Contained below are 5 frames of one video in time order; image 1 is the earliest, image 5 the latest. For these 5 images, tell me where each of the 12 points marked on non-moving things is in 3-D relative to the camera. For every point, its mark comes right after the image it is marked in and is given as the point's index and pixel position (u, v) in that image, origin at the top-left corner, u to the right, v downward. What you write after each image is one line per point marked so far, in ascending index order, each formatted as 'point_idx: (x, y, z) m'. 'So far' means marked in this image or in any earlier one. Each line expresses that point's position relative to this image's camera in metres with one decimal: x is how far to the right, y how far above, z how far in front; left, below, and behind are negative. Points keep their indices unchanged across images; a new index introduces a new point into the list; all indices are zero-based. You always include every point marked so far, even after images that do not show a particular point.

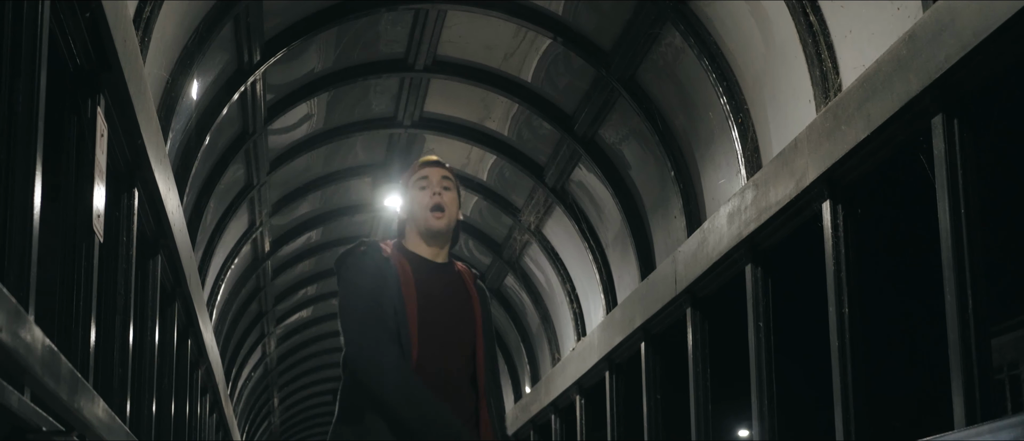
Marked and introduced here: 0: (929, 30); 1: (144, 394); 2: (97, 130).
0: (+2.1, +1.0, +5.8) m
1: (-2.6, -1.2, +8.1) m
2: (-2.1, +0.5, +5.8) m
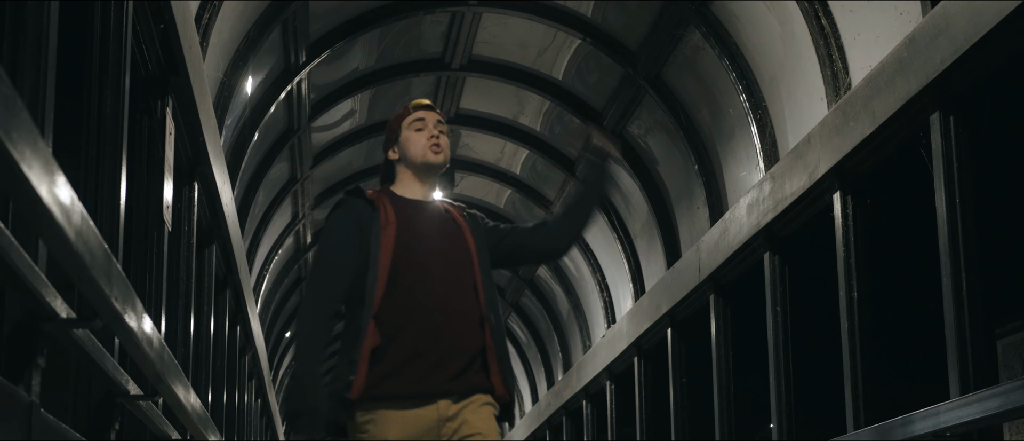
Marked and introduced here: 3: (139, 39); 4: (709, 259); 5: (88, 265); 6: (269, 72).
0: (+2.3, +1.0, +6.3) m
1: (-2.4, -1.2, +8.8) m
2: (-1.9, +0.5, +6.4) m
3: (-1.8, +0.9, +5.7) m
4: (+1.7, -0.3, +10.2) m
5: (-1.2, -0.1, +3.4) m
6: (-2.1, +1.3, +10.2) m
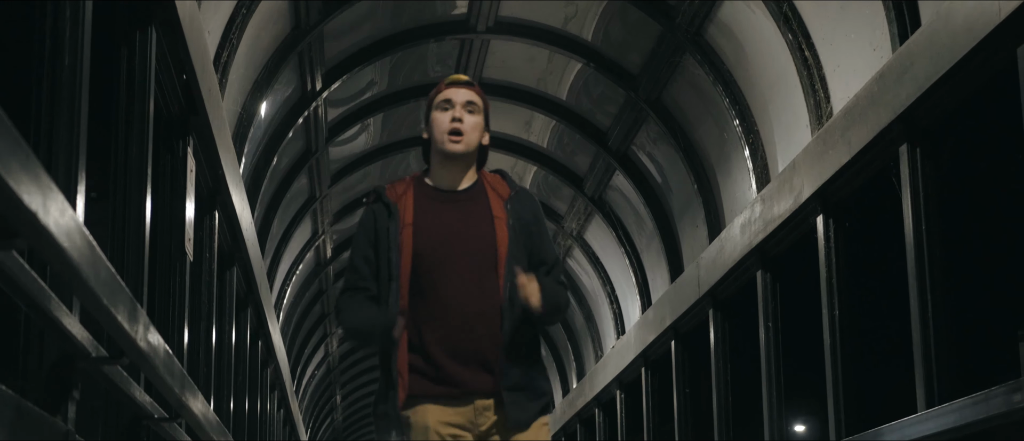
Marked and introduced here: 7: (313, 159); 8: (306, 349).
0: (+2.2, +0.9, +6.7) m
1: (-2.3, -1.3, +9.3) m
2: (-1.9, +0.3, +6.9) m
3: (-1.9, +0.7, +6.2) m
4: (+1.8, -0.5, +10.6) m
5: (-1.3, -0.3, +3.9) m
6: (-2.1, +1.1, +10.7) m
7: (-2.1, +0.7, +12.4) m
8: (-3.5, -2.2, +19.9) m
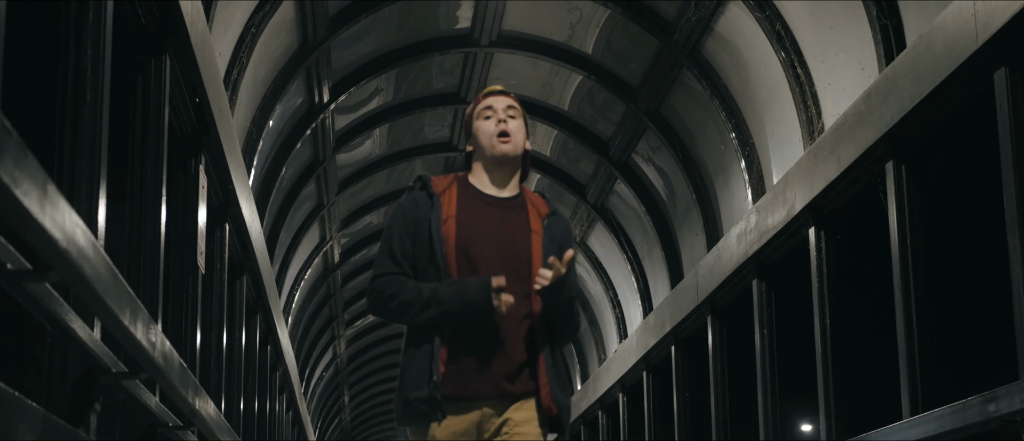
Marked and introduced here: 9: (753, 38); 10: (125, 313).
0: (+2.2, +0.8, +7.0) m
1: (-2.3, -1.4, +9.6) m
2: (-1.9, +0.2, +7.2) m
3: (-1.9, +0.6, +6.5) m
4: (+1.8, -0.6, +10.8) m
5: (-1.4, -0.4, +4.1) m
6: (-2.1, +1.0, +11.0) m
7: (-2.1, +0.6, +12.7) m
8: (-3.5, -2.3, +20.2) m
9: (+1.9, +1.5, +9.2) m
10: (-1.4, -0.3, +4.1) m
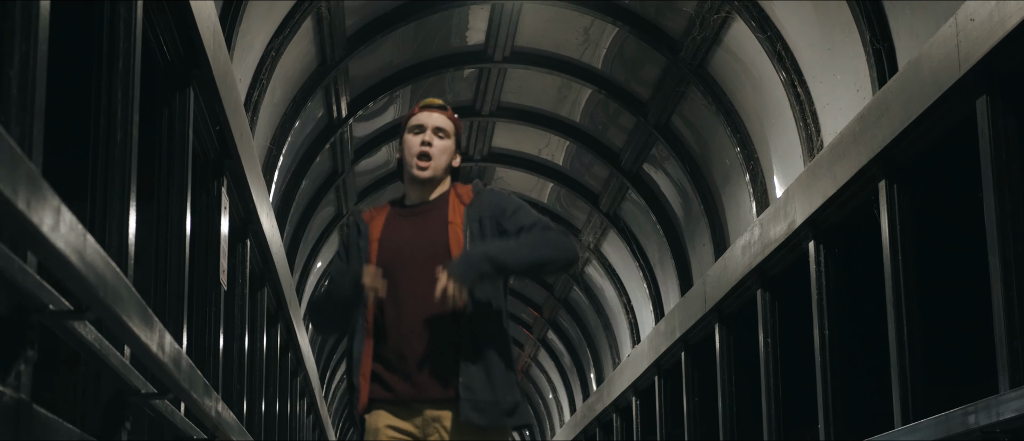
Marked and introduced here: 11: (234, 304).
0: (+2.3, +0.7, +7.2) m
1: (-2.2, -1.5, +10.0) m
2: (-1.9, +0.1, +7.5) m
3: (-1.9, +0.5, +6.9) m
4: (+1.9, -0.7, +11.1) m
5: (-1.4, -0.5, +4.5) m
6: (-1.9, +0.9, +11.3) m
7: (-2.0, +0.5, +13.0) m
8: (-3.2, -2.4, +20.6) m
9: (+2.0, +1.4, +9.5) m
10: (-1.4, -0.5, +4.4) m
11: (-2.0, -0.6, +8.5) m
